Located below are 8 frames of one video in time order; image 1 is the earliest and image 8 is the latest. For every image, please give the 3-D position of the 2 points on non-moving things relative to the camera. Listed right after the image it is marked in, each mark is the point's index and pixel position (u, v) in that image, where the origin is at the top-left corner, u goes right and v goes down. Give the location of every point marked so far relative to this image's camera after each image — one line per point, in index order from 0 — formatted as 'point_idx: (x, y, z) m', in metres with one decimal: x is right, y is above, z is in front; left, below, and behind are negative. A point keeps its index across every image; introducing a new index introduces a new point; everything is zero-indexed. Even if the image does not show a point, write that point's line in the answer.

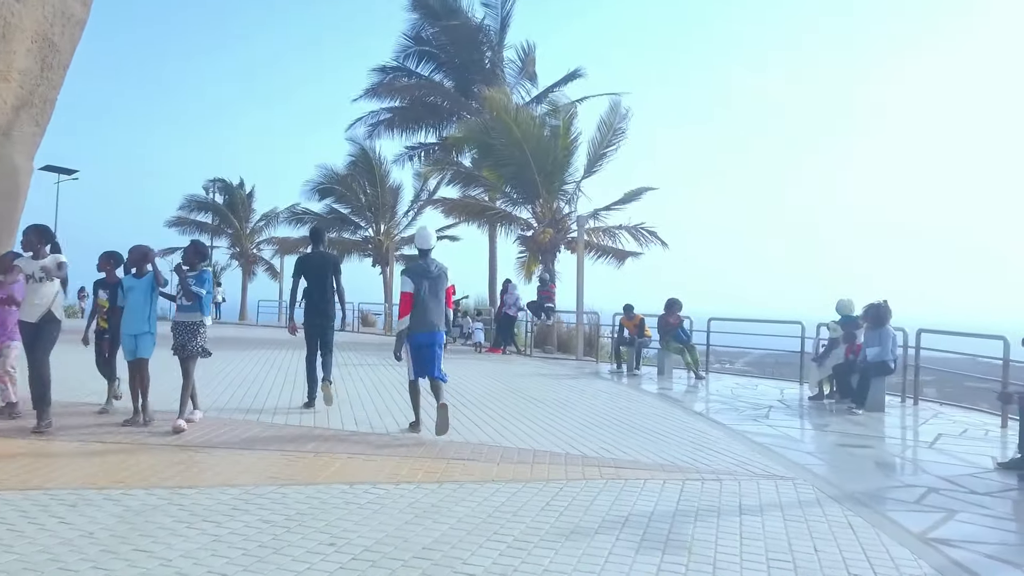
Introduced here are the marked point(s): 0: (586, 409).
0: (+1.1, -1.8, +11.3) m
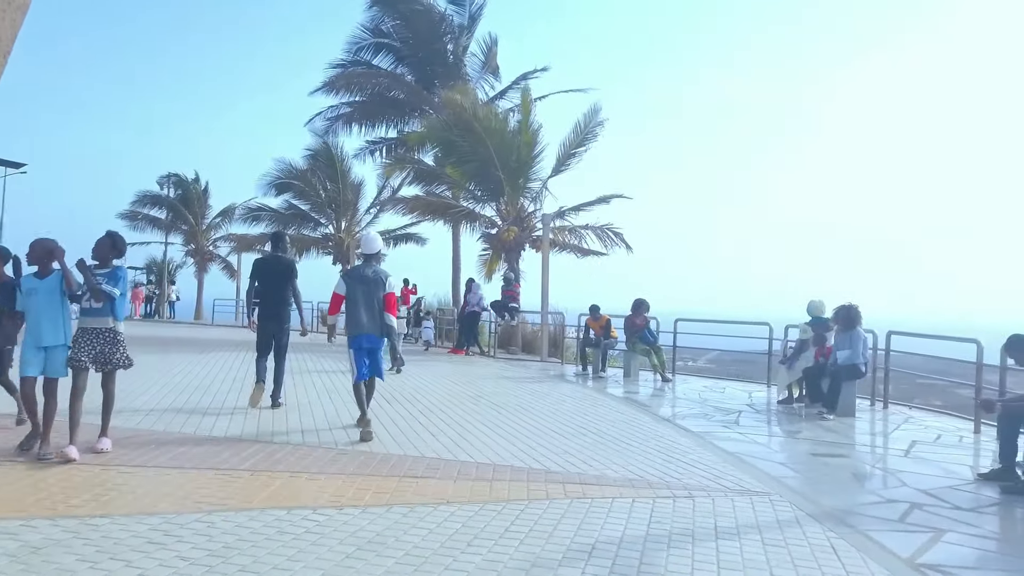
0: (+0.5, -1.8, +10.8) m
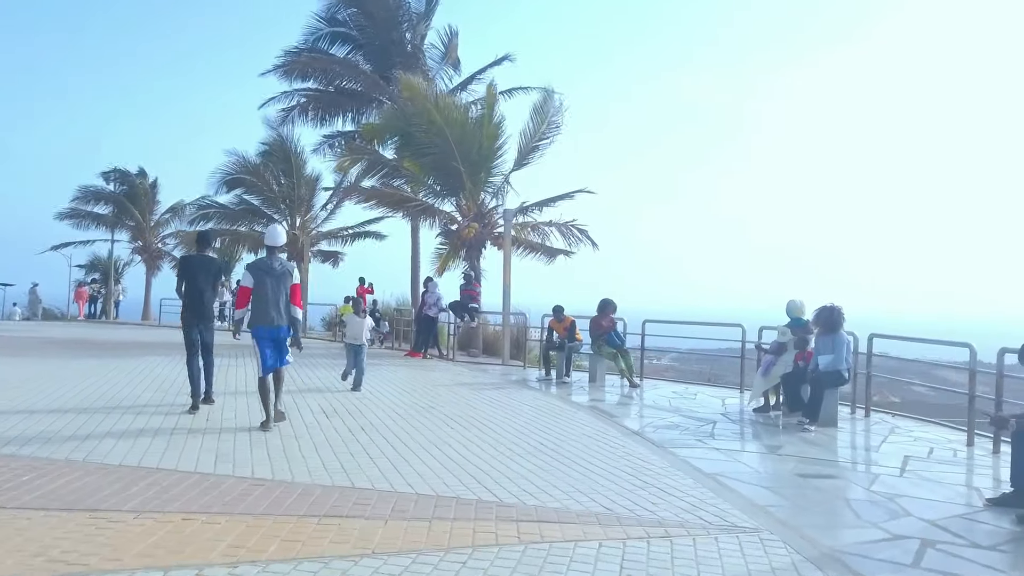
0: (-0.1, -1.8, +9.8) m
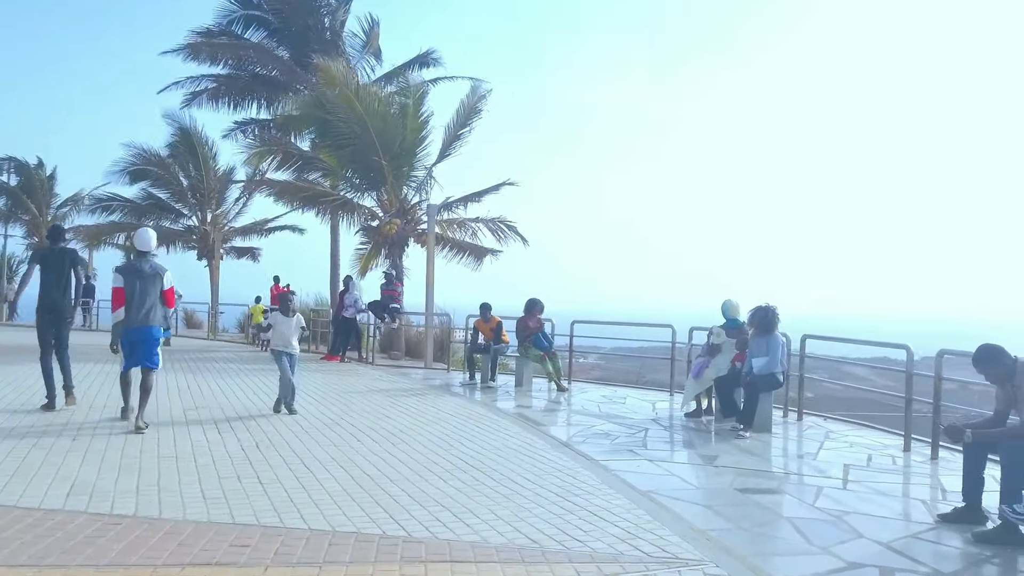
0: (-1.1, -1.8, +8.9) m
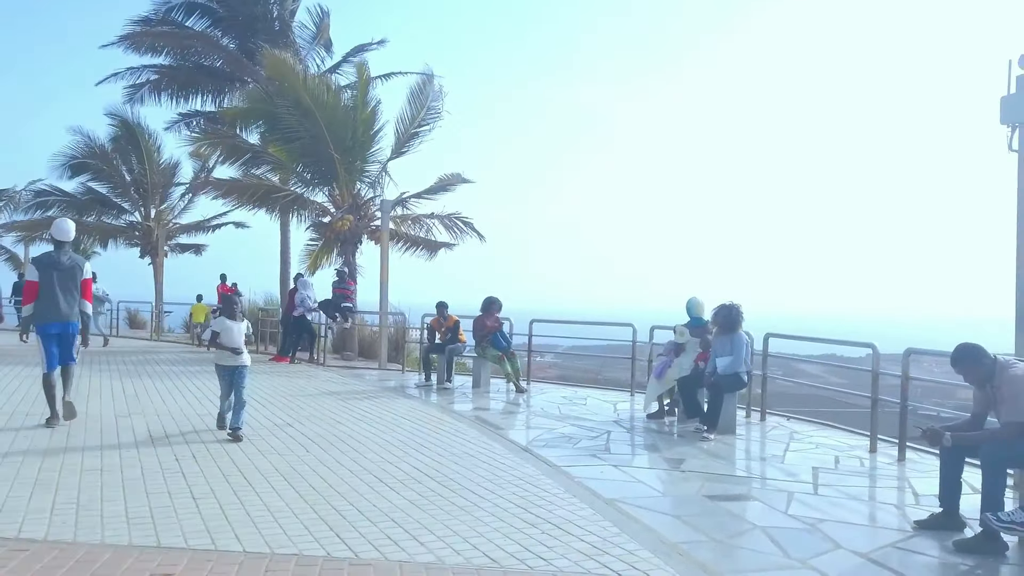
0: (-1.5, -1.8, +8.4) m
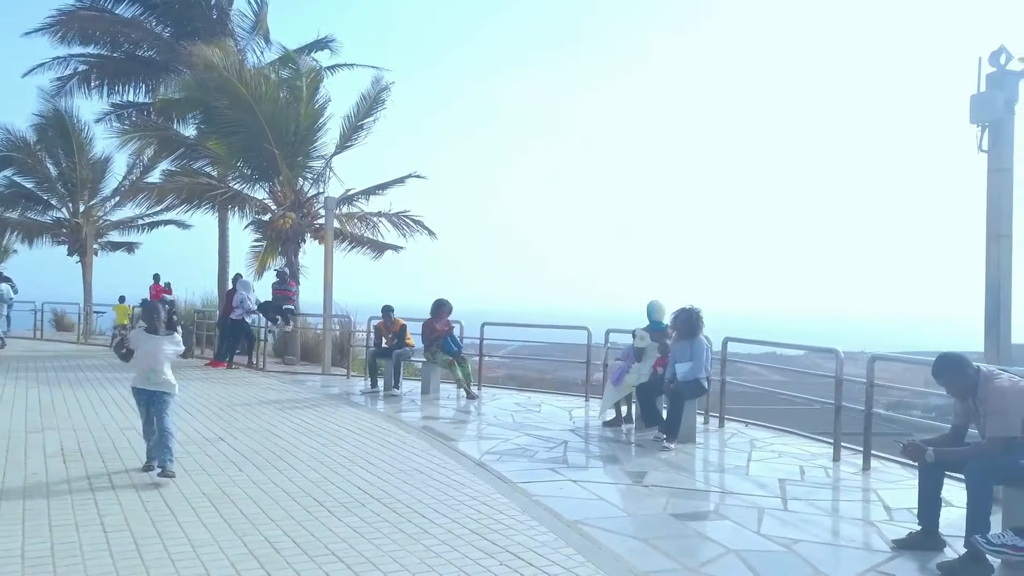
0: (-2.0, -1.8, +7.7) m
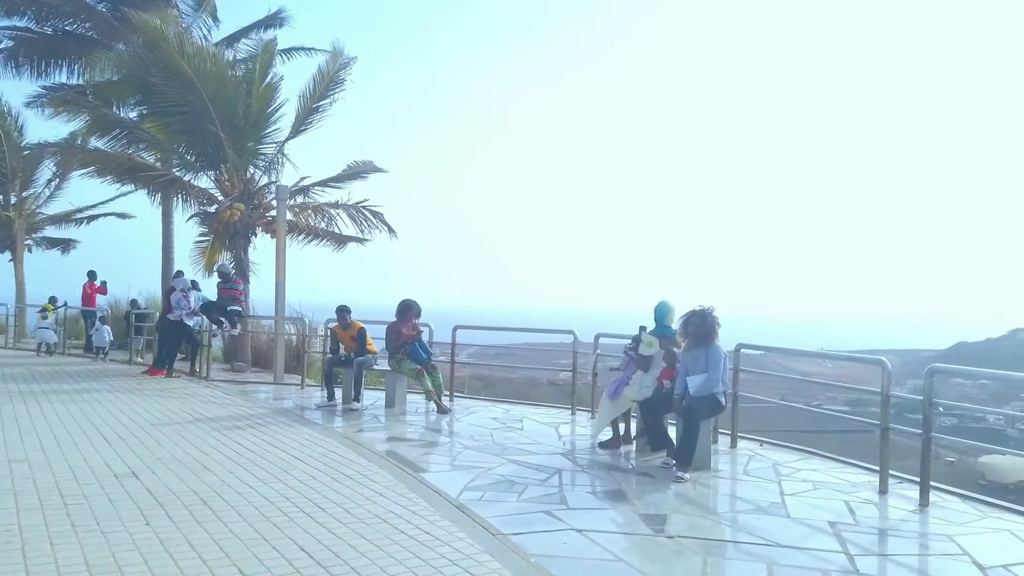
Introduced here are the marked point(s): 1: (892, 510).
0: (-2.1, -1.8, +6.1) m
1: (+3.3, -1.9, +6.6) m
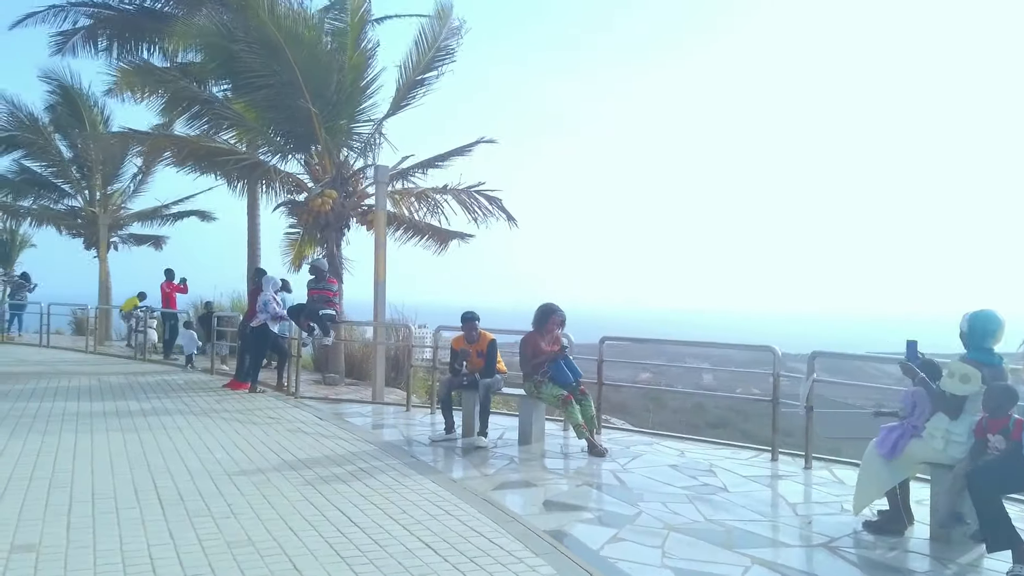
0: (-0.6, -1.8, +3.4) m
1: (+4.8, -2.0, +3.4) m
